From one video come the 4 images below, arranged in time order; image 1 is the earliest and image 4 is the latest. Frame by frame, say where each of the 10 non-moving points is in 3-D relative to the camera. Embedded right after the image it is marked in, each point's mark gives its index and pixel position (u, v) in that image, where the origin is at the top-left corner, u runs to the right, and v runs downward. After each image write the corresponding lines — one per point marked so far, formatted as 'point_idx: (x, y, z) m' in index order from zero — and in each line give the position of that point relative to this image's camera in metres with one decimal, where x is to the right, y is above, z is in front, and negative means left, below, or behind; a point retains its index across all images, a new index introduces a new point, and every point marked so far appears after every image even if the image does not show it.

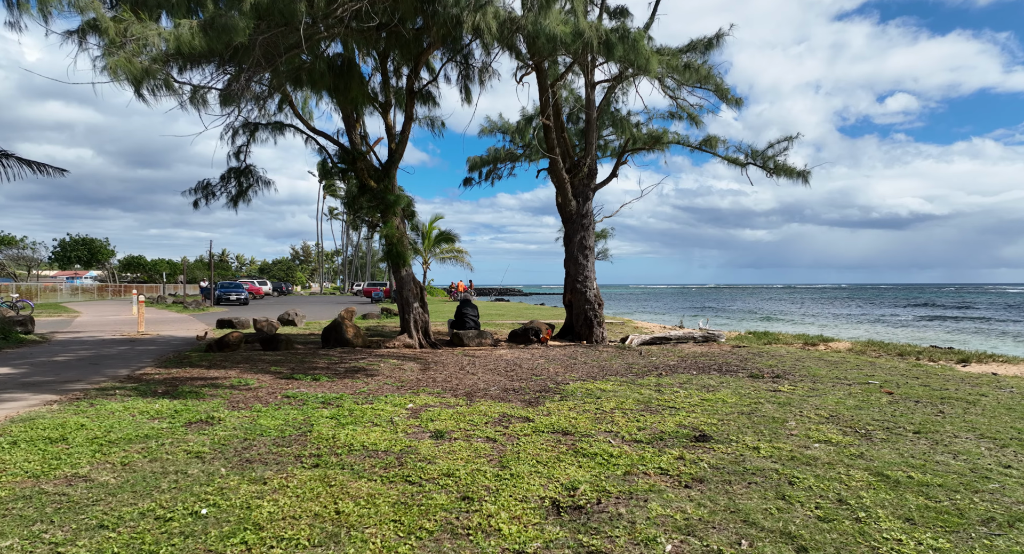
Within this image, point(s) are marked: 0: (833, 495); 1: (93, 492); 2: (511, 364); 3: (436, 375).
0: (+1.7, -1.2, +3.4) m
1: (-2.3, -1.2, +3.3) m
2: (0.0, -1.3, +9.1) m
3: (-1.0, -1.3, +8.0) m
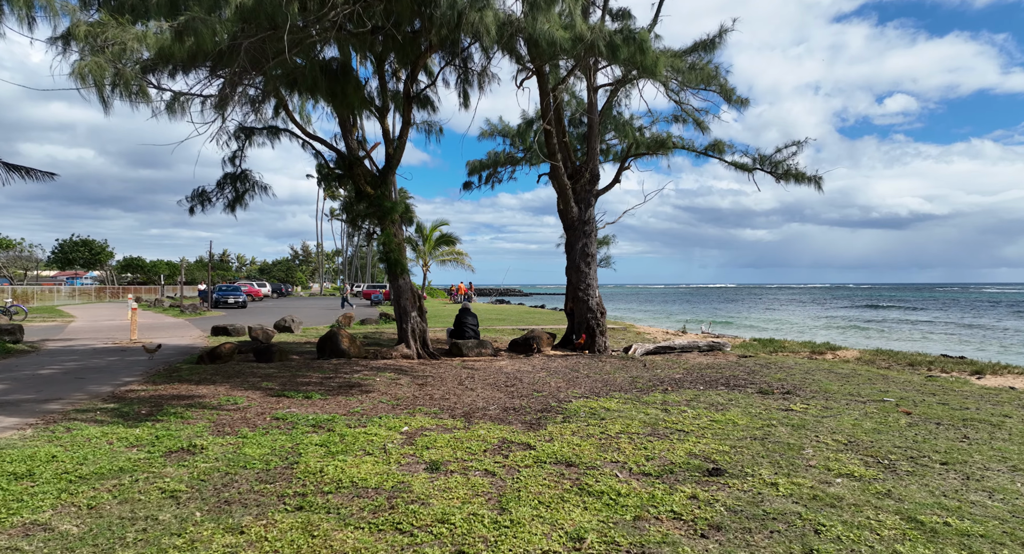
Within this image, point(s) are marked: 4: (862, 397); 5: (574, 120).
0: (+1.7, -1.3, +3.0) m
1: (-2.3, -1.3, +3.0) m
2: (0.0, -1.4, +8.8) m
3: (-1.0, -1.4, +7.7) m
4: (+4.2, -1.4, +7.4) m
5: (+1.3, +3.2, +12.5) m
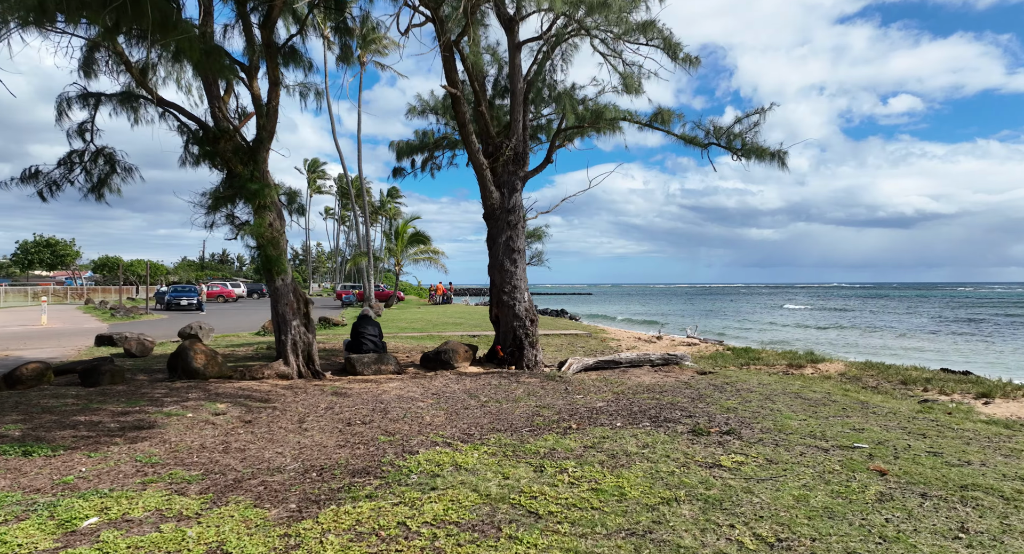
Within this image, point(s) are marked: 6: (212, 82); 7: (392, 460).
0: (+0.2, -1.3, +1.0) m
1: (-3.8, -1.3, +1.0) m
2: (-1.5, -1.5, +6.7) m
3: (-2.5, -1.4, +5.6) m
4: (+2.7, -1.4, +5.3) m
5: (-0.2, +3.2, +10.4) m
6: (-4.4, +2.9, +9.2) m
7: (-1.0, -1.5, +4.9) m
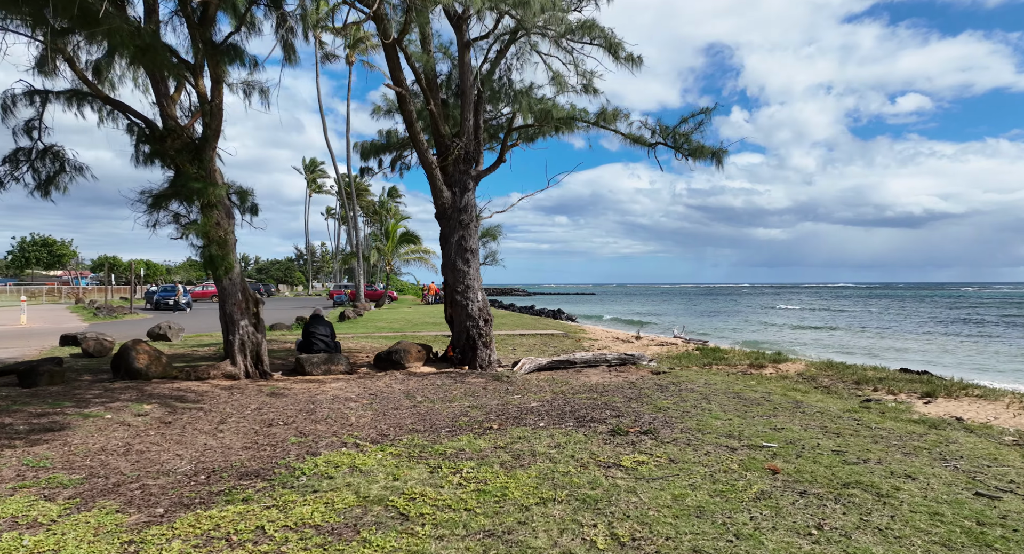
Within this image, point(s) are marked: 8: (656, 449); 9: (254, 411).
0: (-0.6, -1.3, +0.9) m
1: (-4.6, -1.3, +1.0) m
2: (-2.3, -1.4, +6.7) m
3: (-3.2, -1.4, +5.6) m
4: (+1.9, -1.4, +5.2) m
5: (-0.9, +3.2, +10.4) m
6: (-5.2, +2.9, +9.2) m
7: (-1.8, -1.4, +4.9) m
8: (+1.2, -1.4, +5.0) m
9: (-2.8, -1.4, +6.7) m
